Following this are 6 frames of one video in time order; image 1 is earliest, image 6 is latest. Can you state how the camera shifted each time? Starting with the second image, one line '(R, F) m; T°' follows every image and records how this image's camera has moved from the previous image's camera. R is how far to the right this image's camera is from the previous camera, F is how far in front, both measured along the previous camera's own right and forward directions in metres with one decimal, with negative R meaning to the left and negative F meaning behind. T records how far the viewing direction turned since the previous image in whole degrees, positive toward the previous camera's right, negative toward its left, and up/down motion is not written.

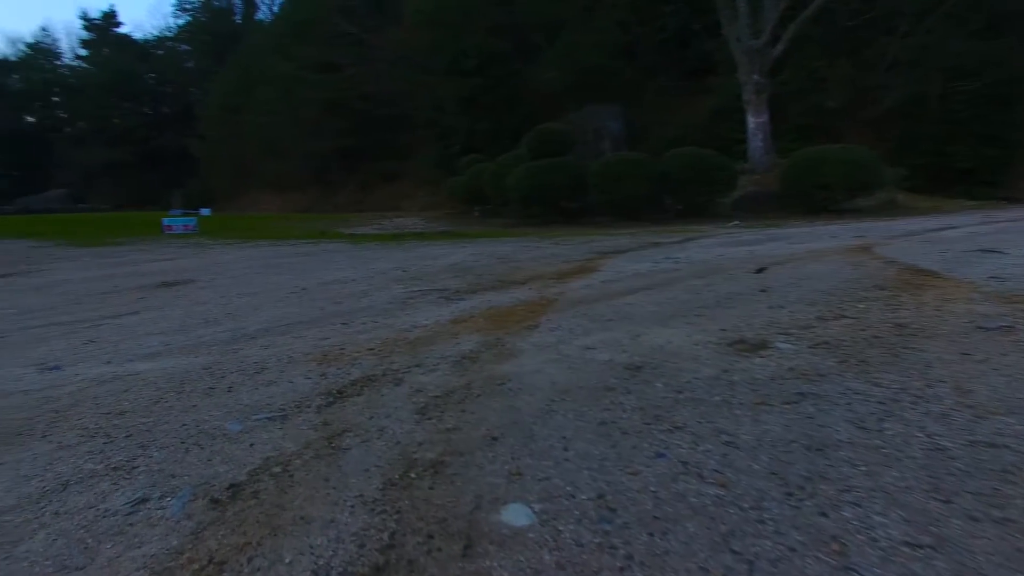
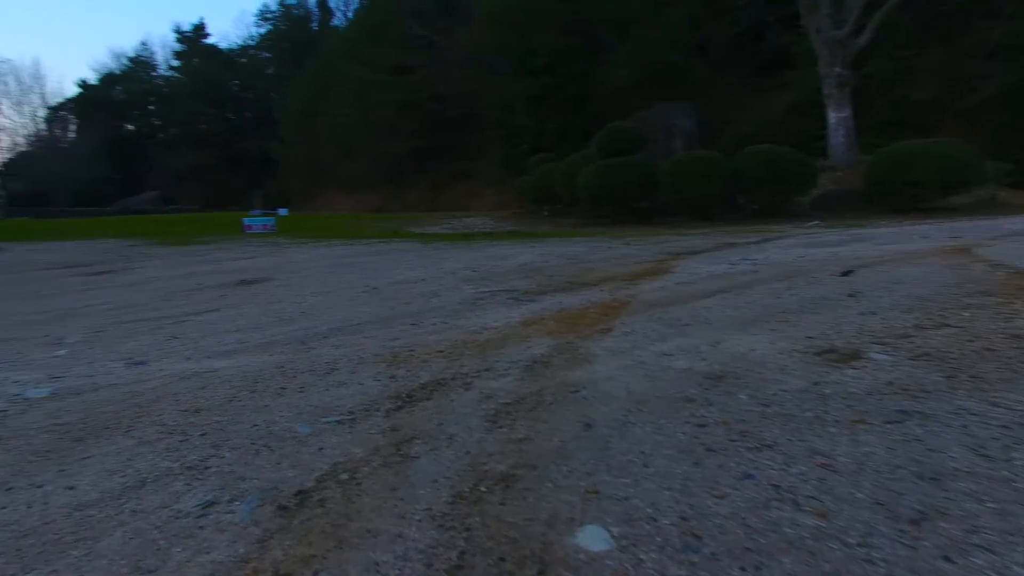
(0.0, +0.1) m; -6°
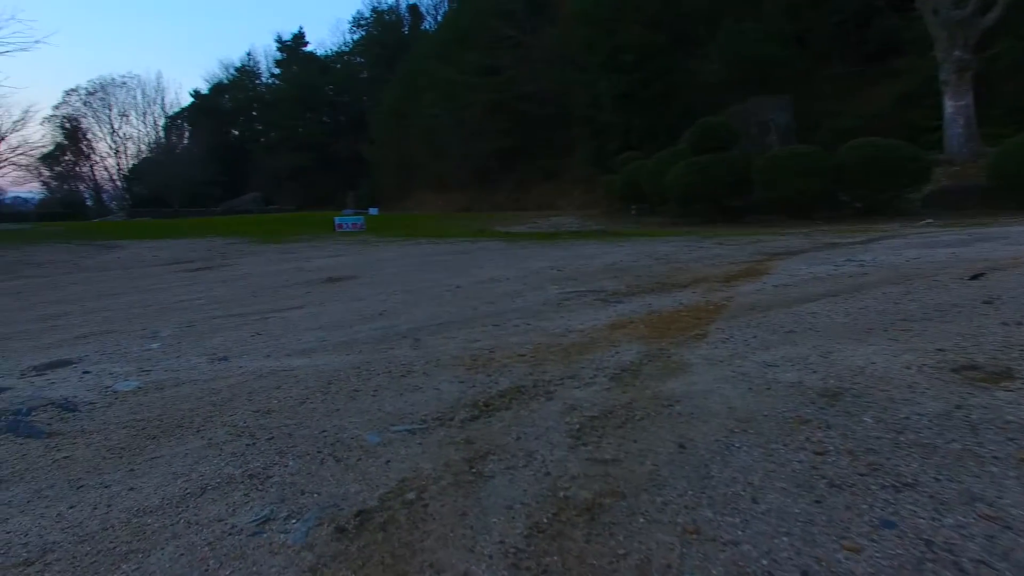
(0.0, +0.3) m; -7°
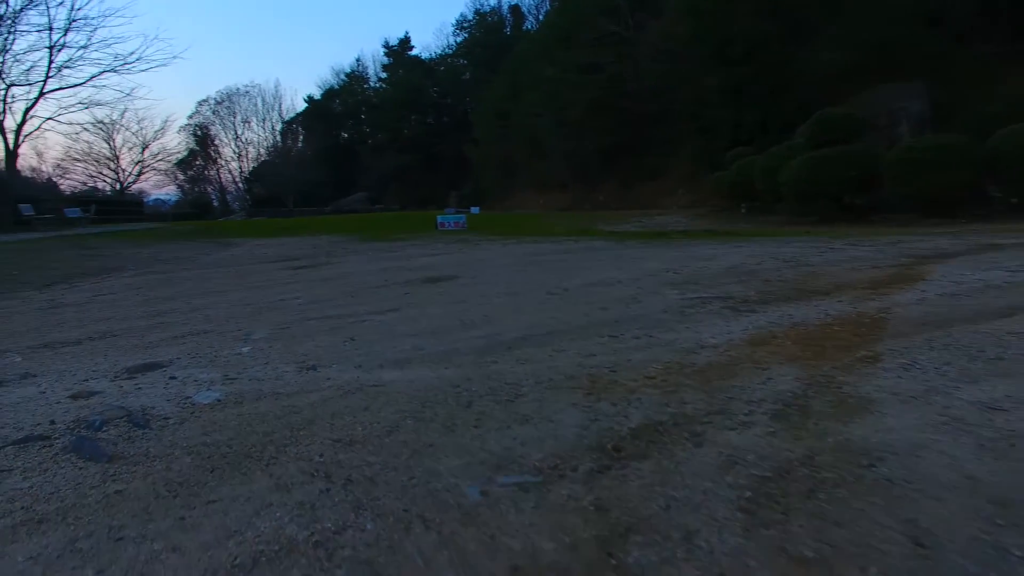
(-0.2, +0.8) m; -8°
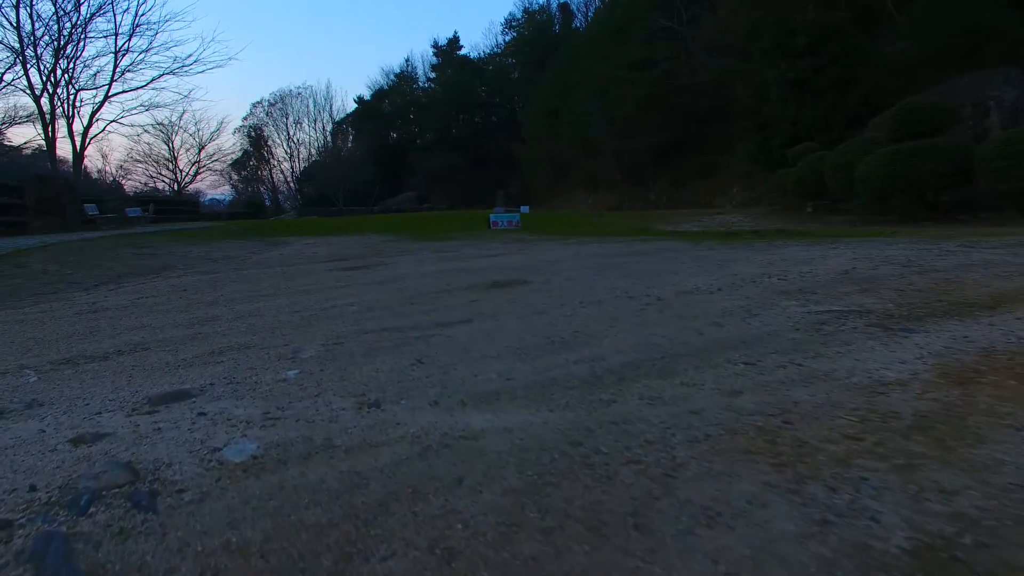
(-0.5, +1.2) m; -4°
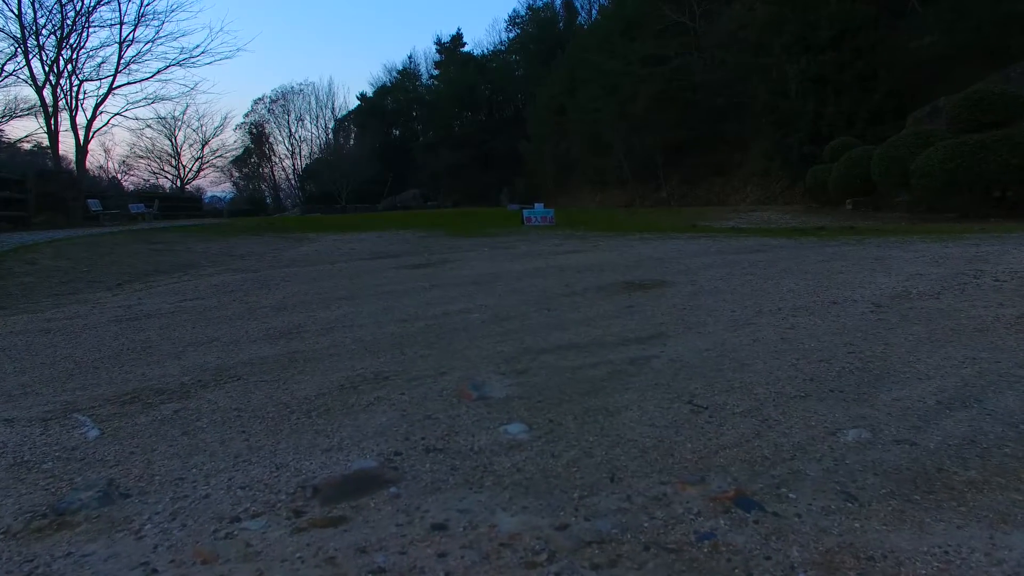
(-1.7, +1.9) m; 0°
